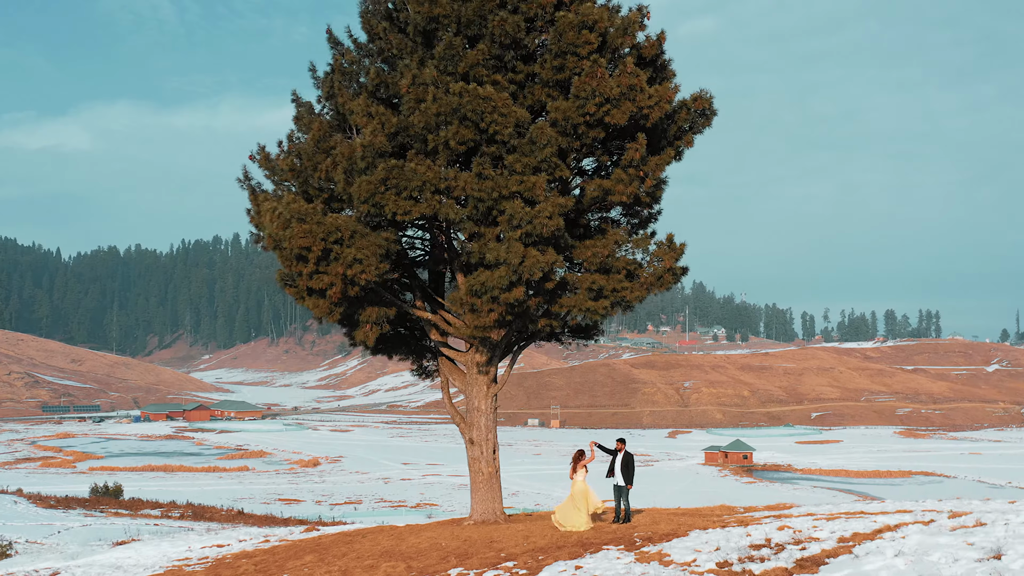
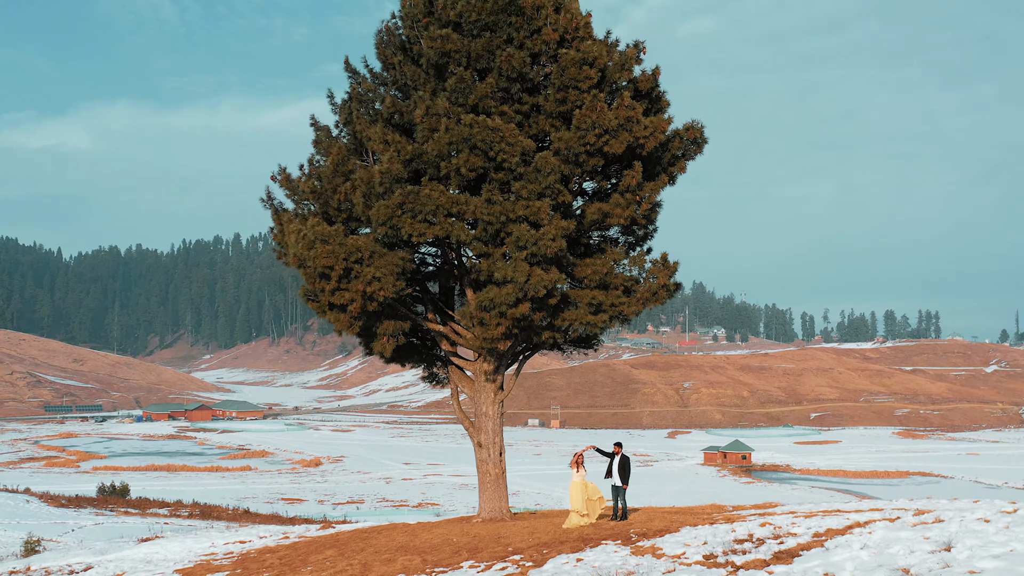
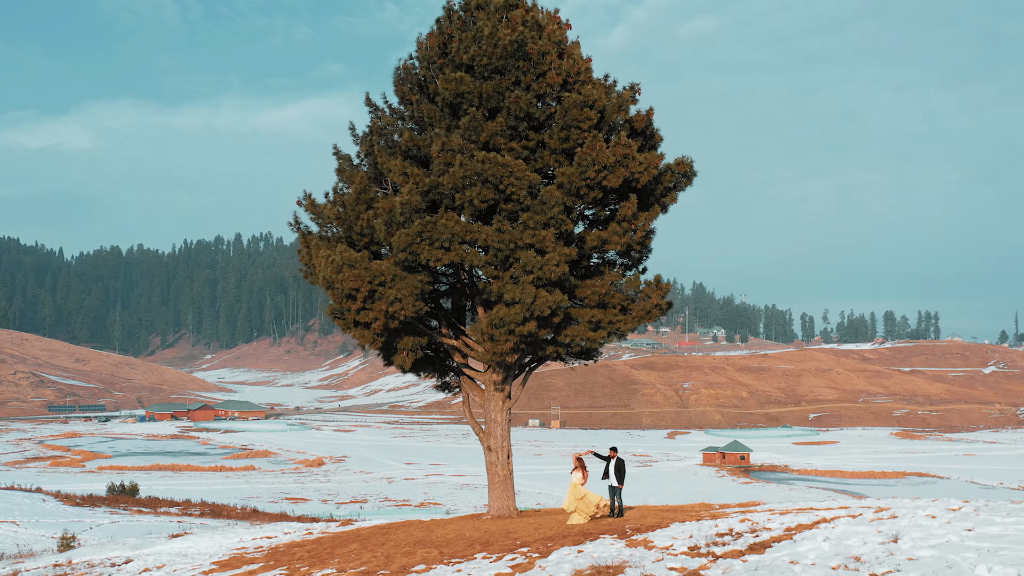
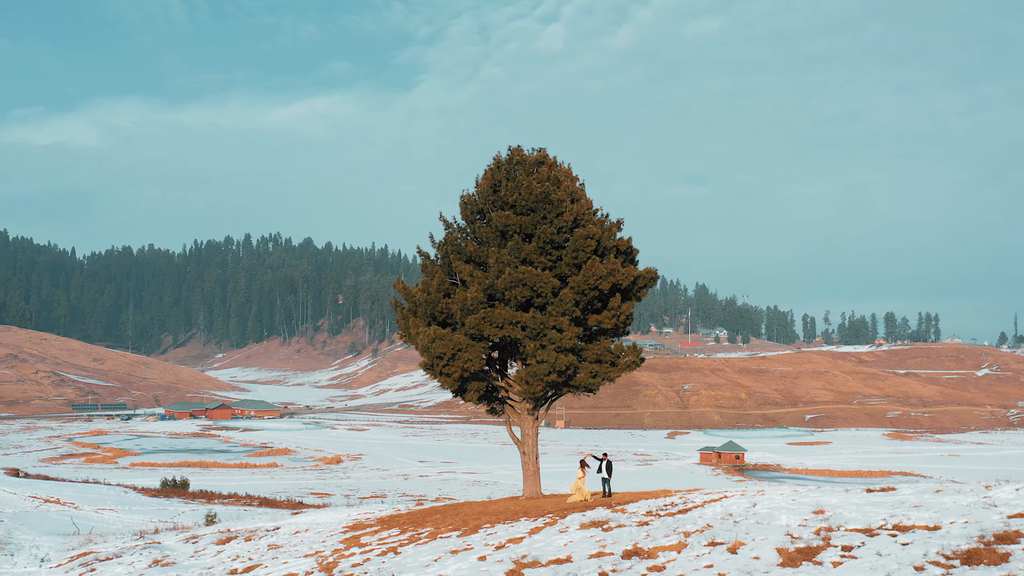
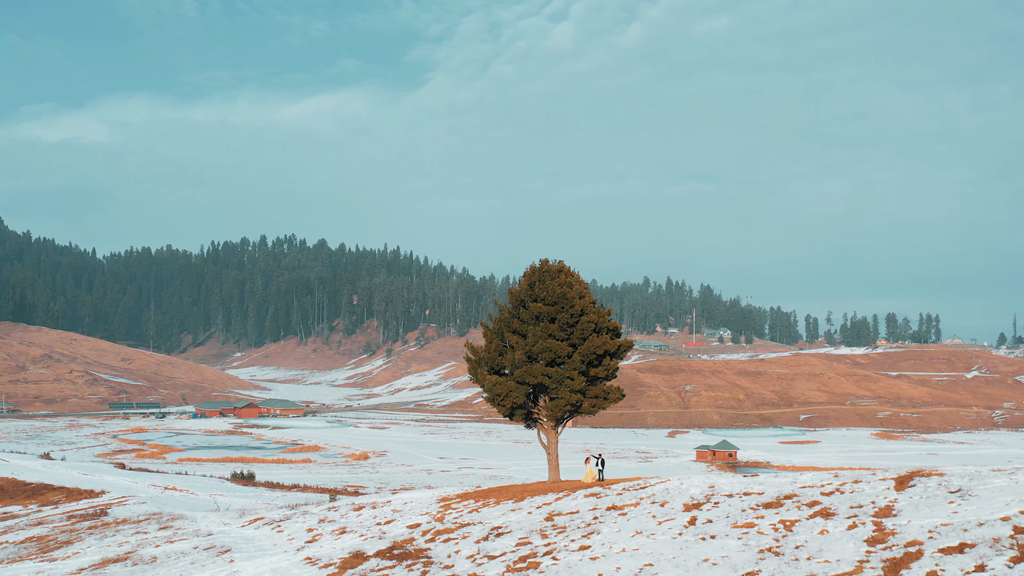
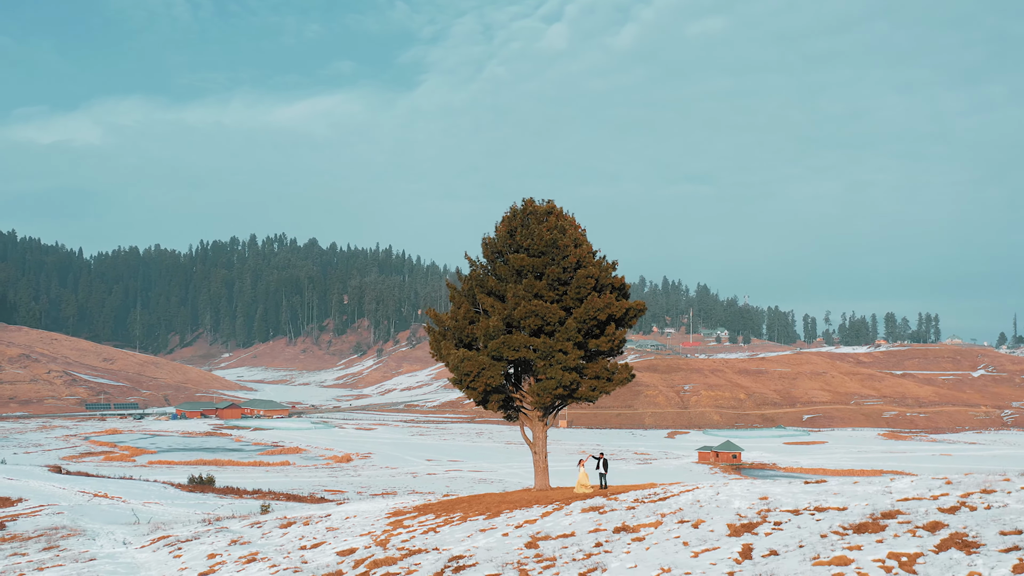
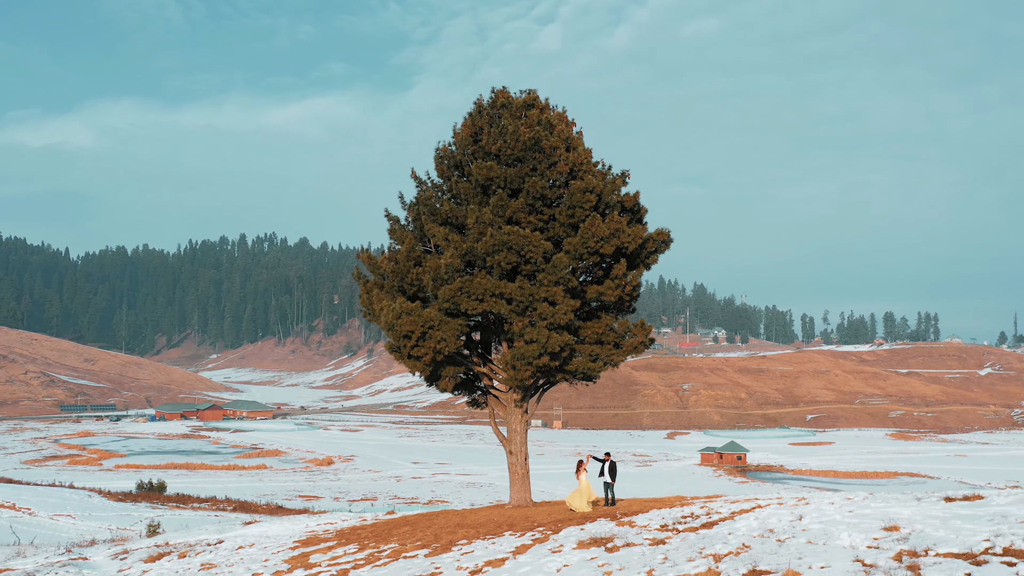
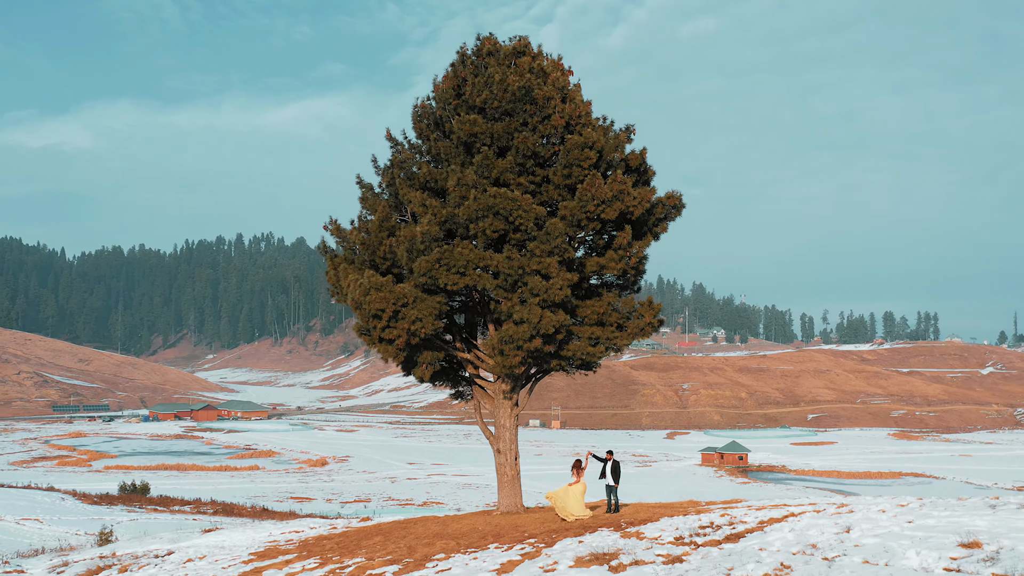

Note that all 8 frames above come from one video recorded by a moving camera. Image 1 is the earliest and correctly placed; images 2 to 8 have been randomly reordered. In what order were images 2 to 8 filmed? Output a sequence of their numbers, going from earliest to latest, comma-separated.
2, 3, 8, 7, 4, 6, 5
